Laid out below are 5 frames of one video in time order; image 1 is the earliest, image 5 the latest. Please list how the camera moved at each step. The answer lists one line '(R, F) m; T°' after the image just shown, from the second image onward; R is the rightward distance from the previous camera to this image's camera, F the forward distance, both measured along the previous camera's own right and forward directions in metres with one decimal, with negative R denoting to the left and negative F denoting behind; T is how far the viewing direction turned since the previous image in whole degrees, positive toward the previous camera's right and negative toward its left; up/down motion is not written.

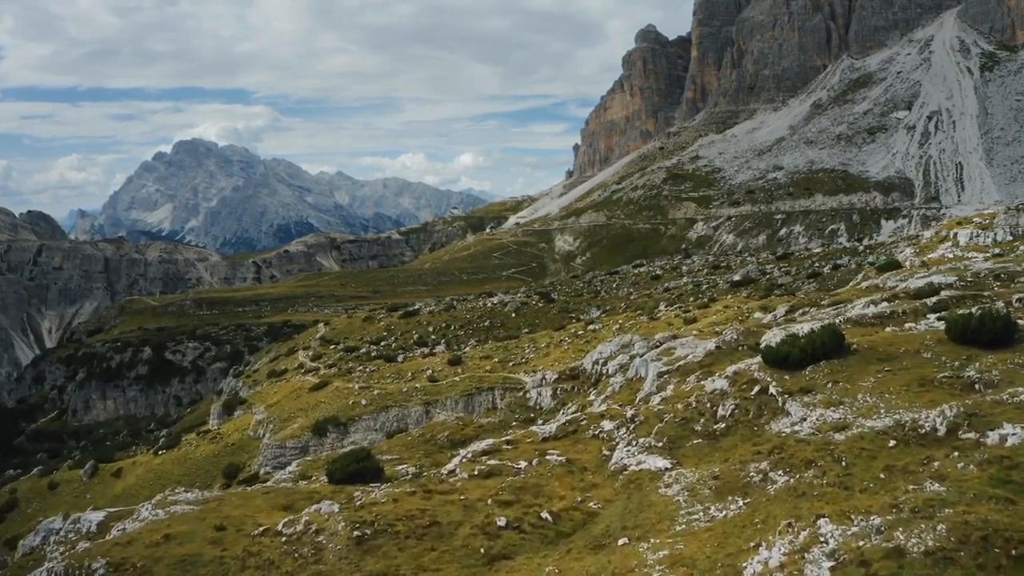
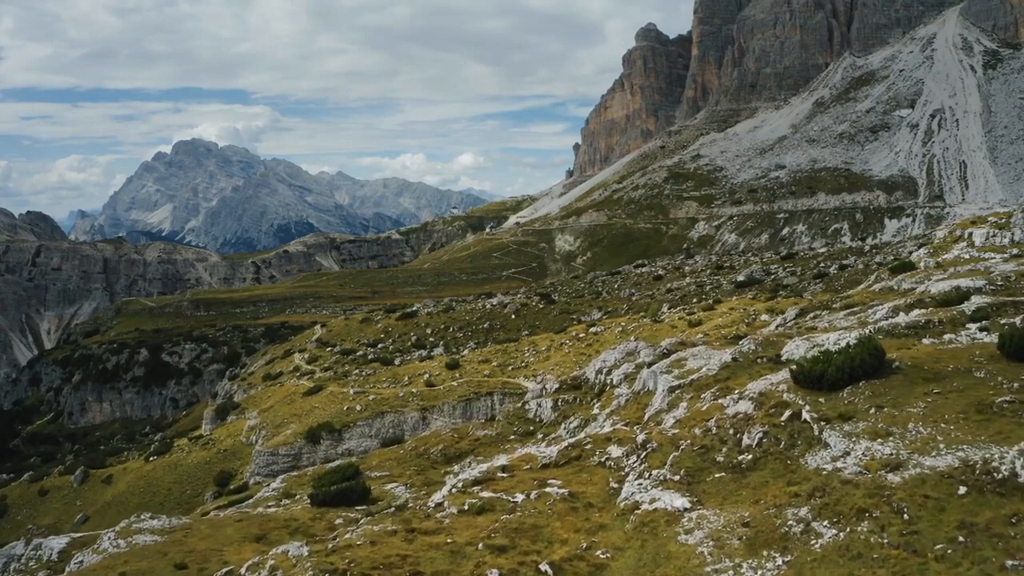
(+0.1, +2.3) m; 0°
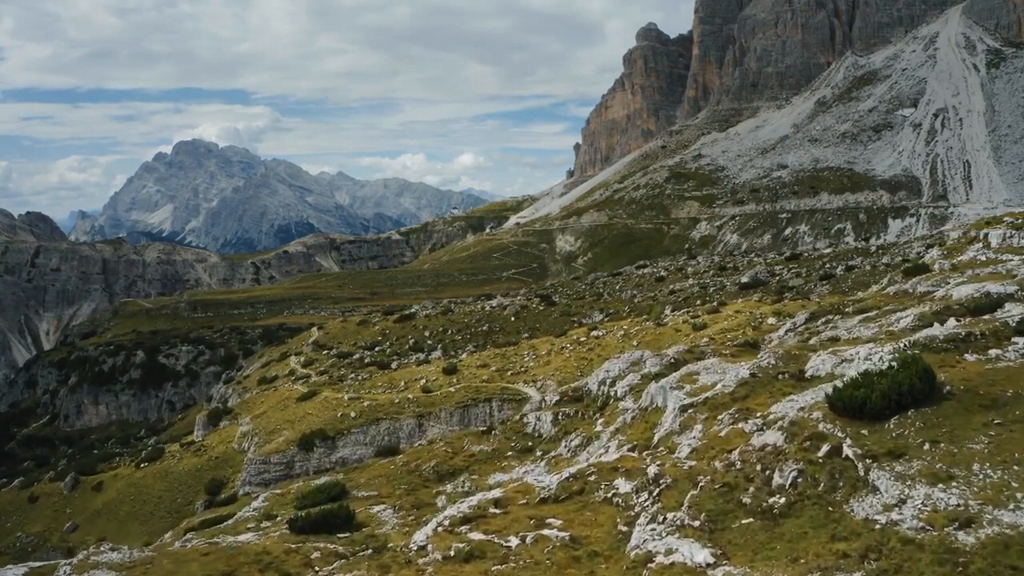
(+0.2, +2.2) m; 0°
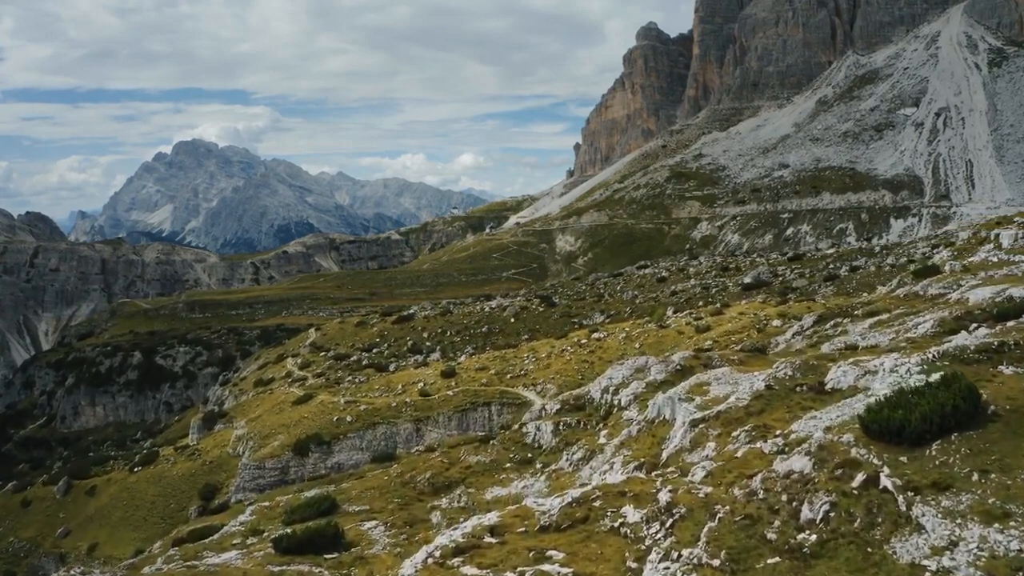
(+0.1, +1.5) m; 0°
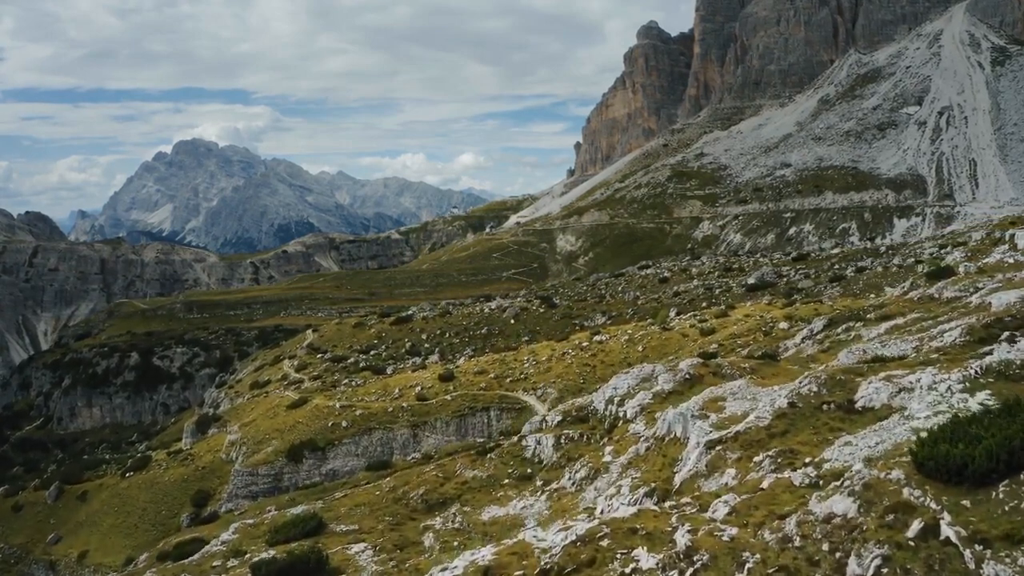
(+0.1, +1.8) m; 0°
